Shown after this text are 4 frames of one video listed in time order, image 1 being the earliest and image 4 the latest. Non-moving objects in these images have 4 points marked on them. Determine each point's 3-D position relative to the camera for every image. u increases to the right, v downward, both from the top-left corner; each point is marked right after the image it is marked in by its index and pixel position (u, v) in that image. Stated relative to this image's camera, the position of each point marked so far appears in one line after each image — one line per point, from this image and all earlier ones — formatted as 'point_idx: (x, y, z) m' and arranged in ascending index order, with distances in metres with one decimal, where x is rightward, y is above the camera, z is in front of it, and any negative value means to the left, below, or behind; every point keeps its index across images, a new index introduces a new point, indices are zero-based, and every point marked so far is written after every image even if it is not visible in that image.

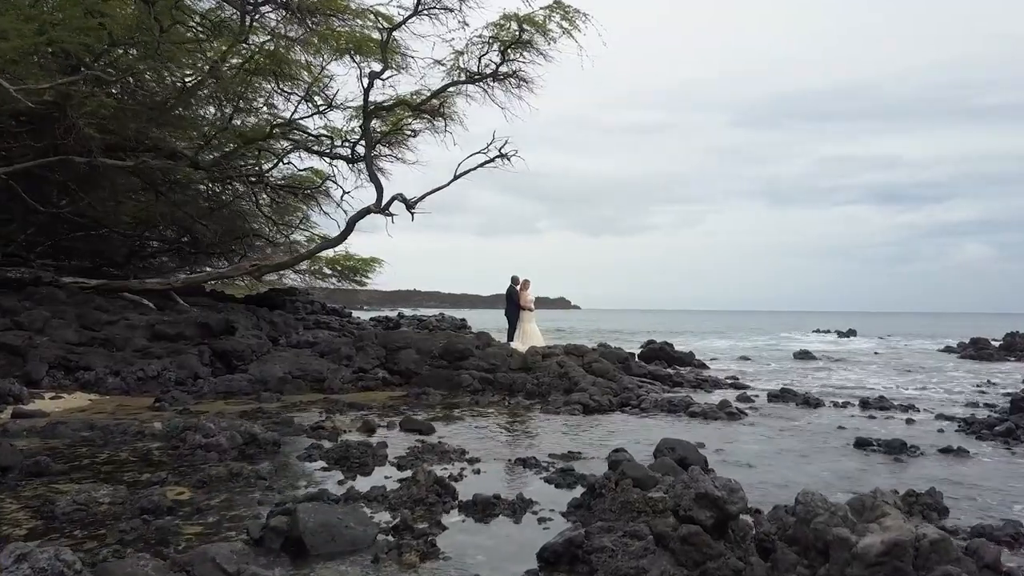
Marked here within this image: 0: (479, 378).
0: (-0.7, -2.0, +15.5) m
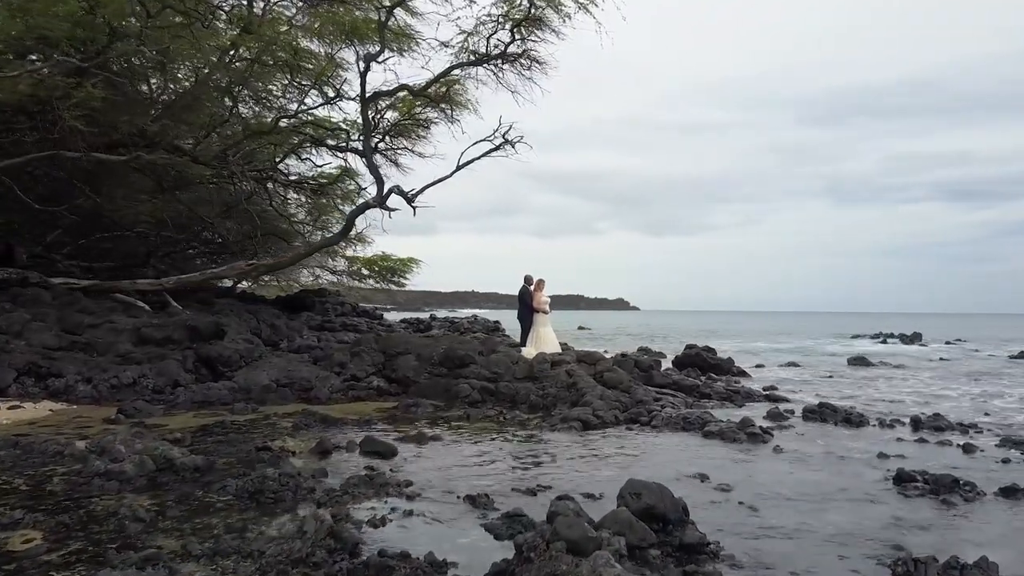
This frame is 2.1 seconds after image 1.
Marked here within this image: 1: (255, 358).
0: (-0.6, -2.0, +14.1) m
1: (-5.5, -1.5, +15.3) m
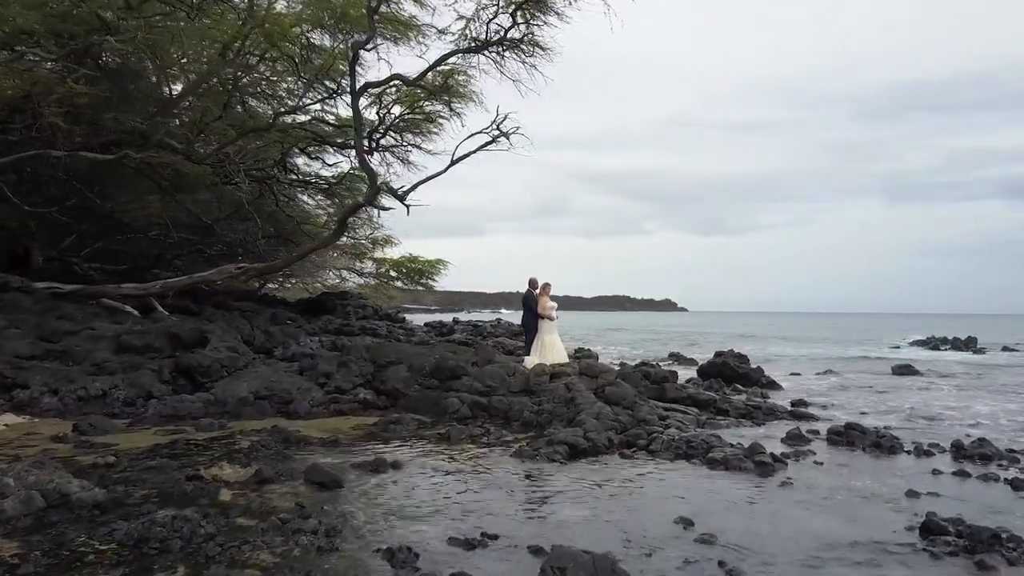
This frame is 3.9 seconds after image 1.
0: (-0.8, -2.1, +13.0) m
1: (-5.6, -1.6, +14.5) m
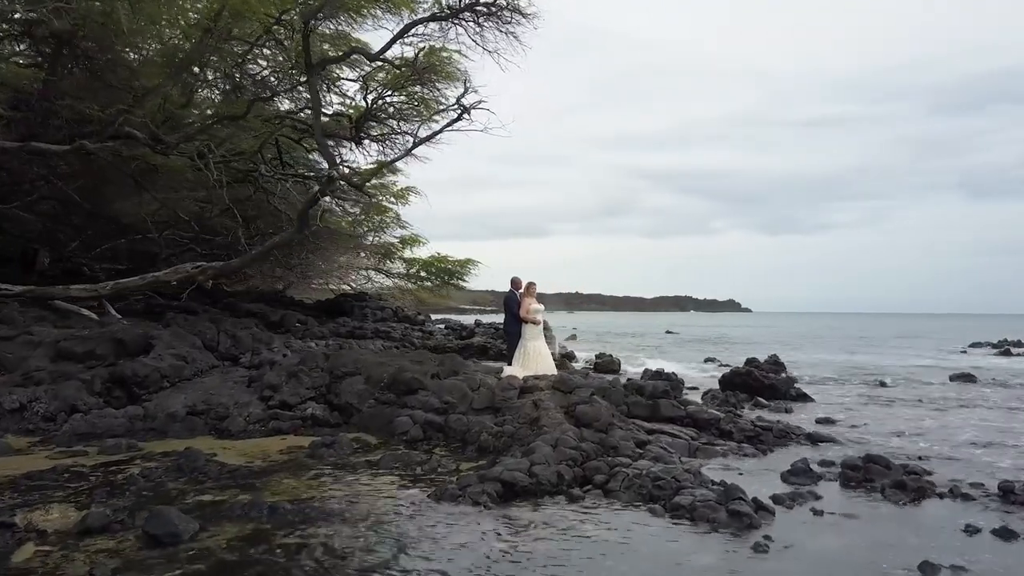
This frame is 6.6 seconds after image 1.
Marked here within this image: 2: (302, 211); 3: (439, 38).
0: (-1.4, -2.1, +11.3) m
1: (-6.1, -1.7, +13.2) m
2: (-4.3, +1.6, +15.0) m
3: (-1.6, +5.2, +15.1) m
